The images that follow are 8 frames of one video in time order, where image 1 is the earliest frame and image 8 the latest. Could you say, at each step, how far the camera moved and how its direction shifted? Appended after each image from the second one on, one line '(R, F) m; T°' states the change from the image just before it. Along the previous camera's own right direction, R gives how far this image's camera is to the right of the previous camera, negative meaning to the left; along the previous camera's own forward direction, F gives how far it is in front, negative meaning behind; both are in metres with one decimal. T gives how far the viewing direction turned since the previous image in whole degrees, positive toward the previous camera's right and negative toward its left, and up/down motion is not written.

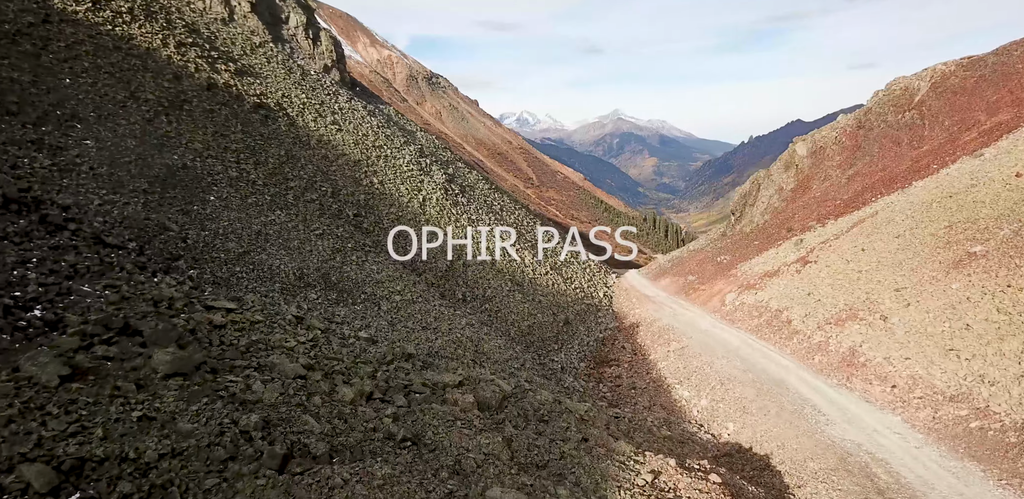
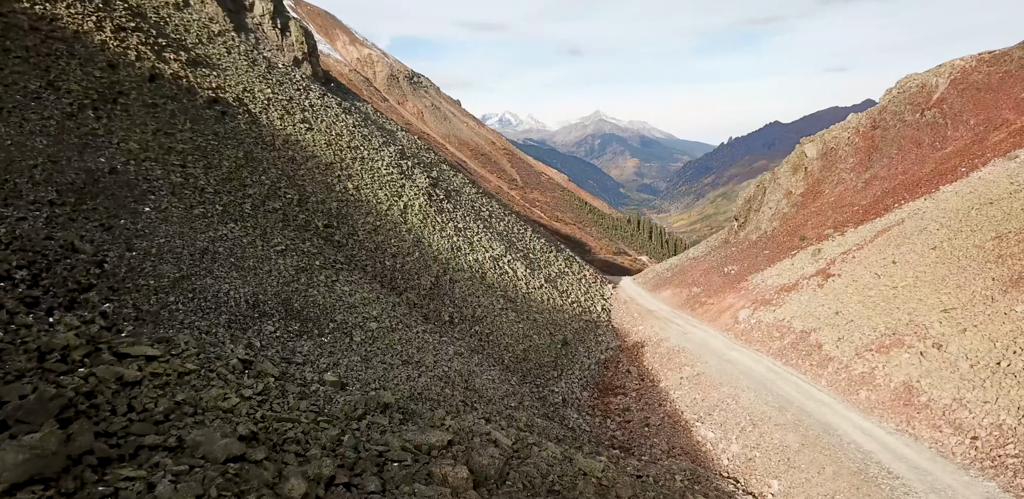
(-0.6, +4.6) m; +2°
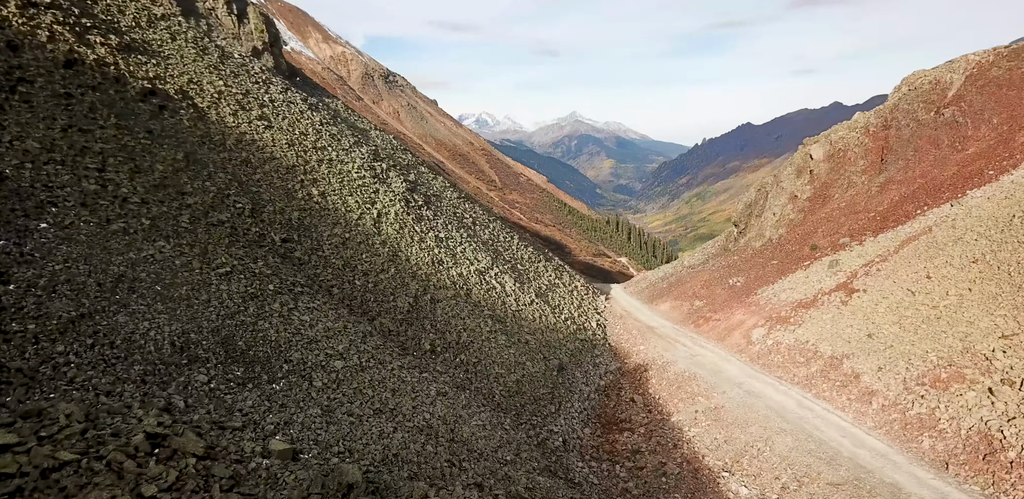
(-0.7, +4.7) m; +2°
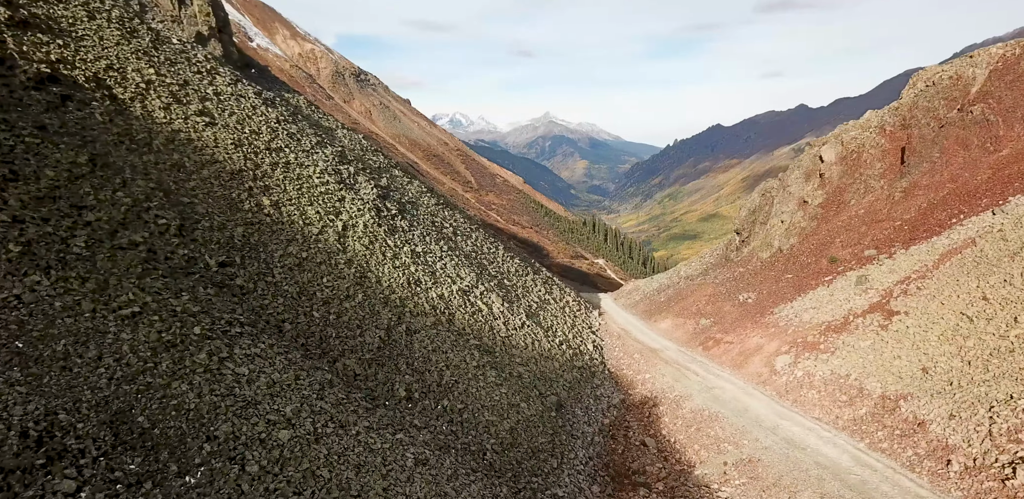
(-0.8, +5.4) m; +3°
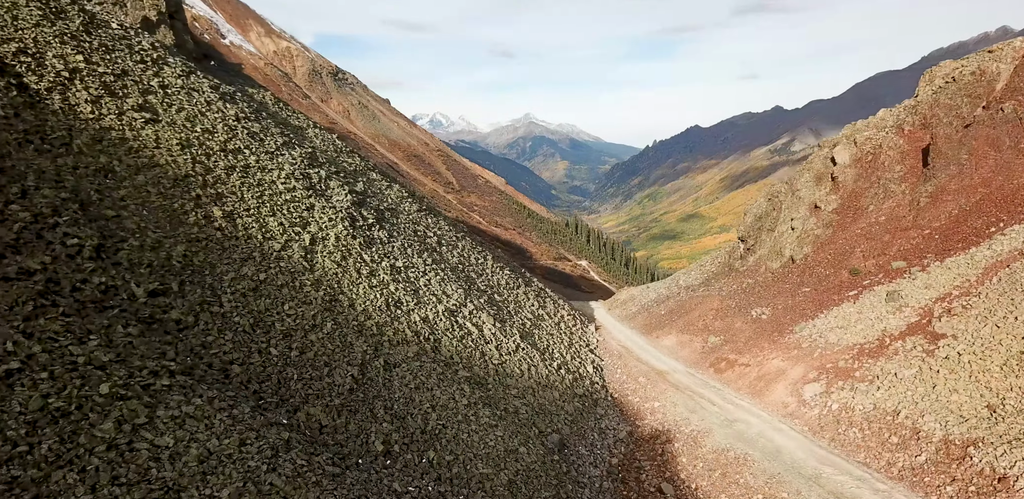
(-0.7, +4.3) m; +2°
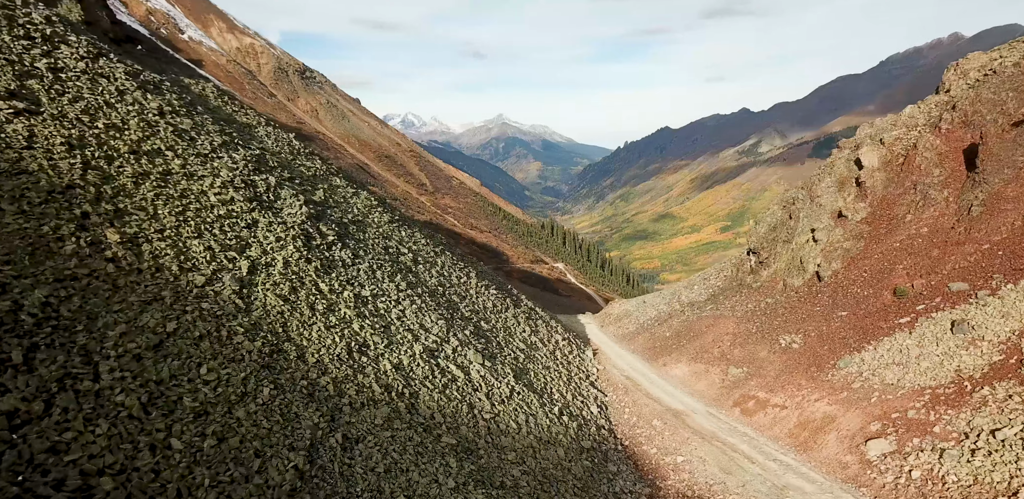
(-0.9, +6.2) m; +3°
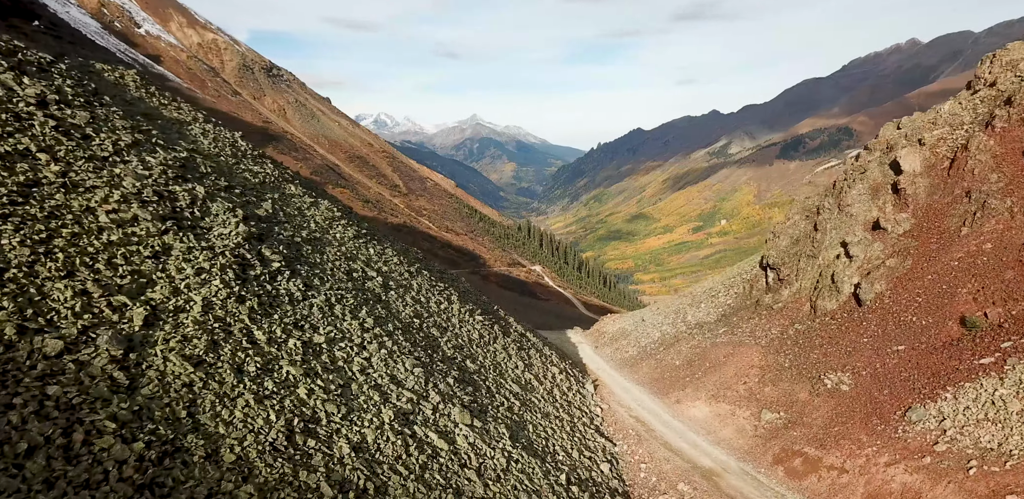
(-0.8, +6.3) m; +3°
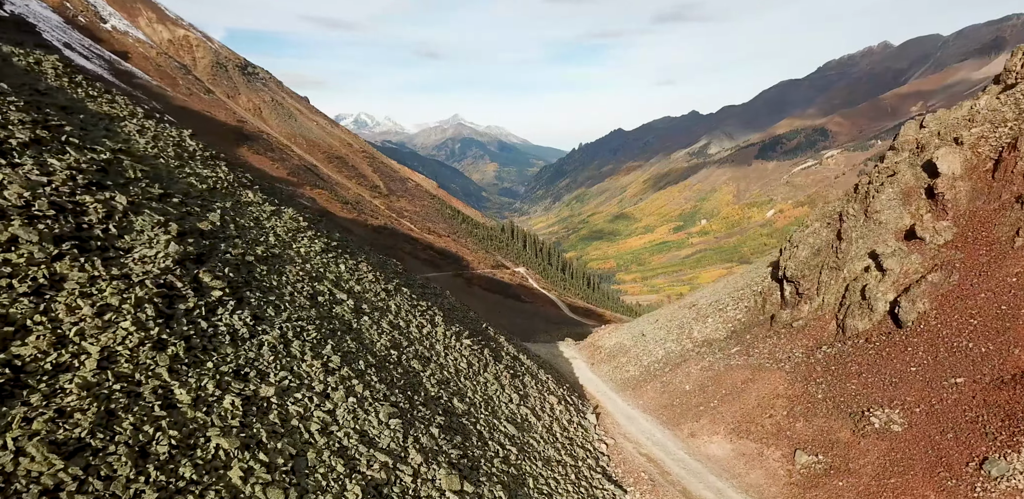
(-0.5, +4.5) m; +2°
